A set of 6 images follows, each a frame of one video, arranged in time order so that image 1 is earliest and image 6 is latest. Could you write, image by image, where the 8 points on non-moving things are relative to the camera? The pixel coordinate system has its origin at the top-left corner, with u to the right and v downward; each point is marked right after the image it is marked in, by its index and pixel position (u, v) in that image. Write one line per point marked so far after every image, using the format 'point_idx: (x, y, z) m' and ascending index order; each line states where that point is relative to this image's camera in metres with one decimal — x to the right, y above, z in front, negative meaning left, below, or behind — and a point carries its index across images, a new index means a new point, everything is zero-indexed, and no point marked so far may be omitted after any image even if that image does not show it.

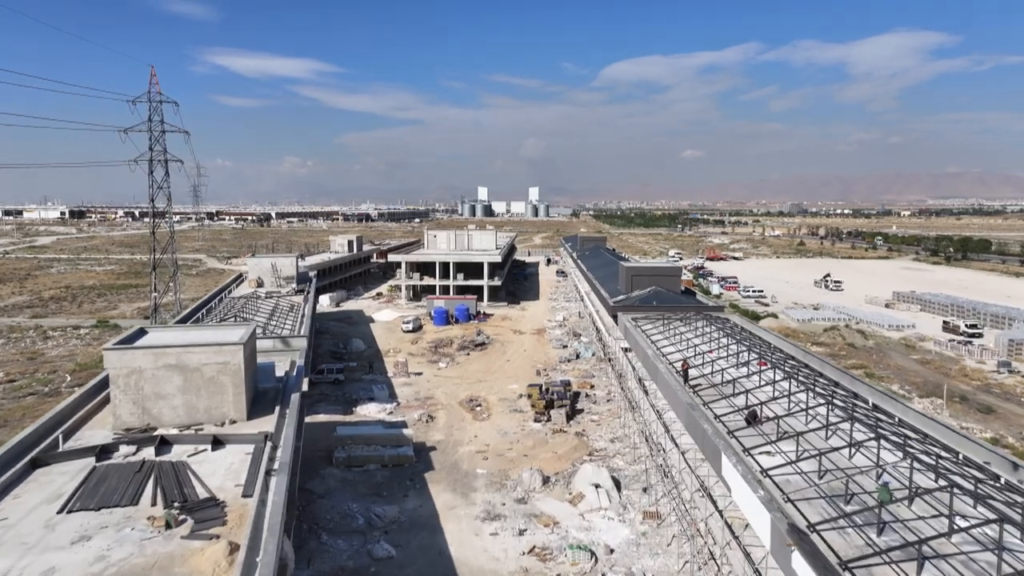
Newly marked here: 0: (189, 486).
0: (-5.4, -3.3, +9.9) m
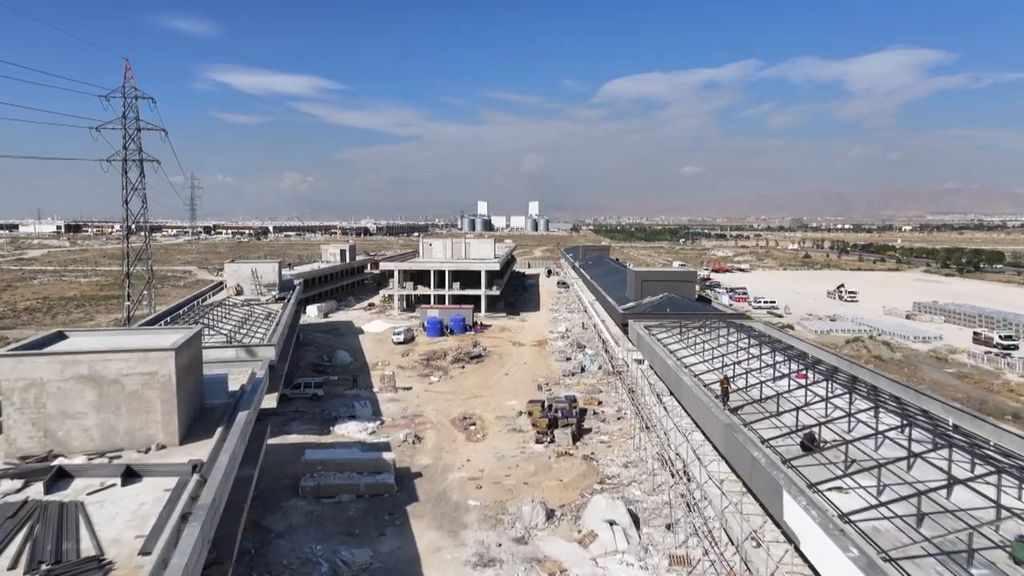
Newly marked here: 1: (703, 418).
0: (-5.5, -3.1, +7.3) m
1: (+3.9, -2.7, +12.2) m
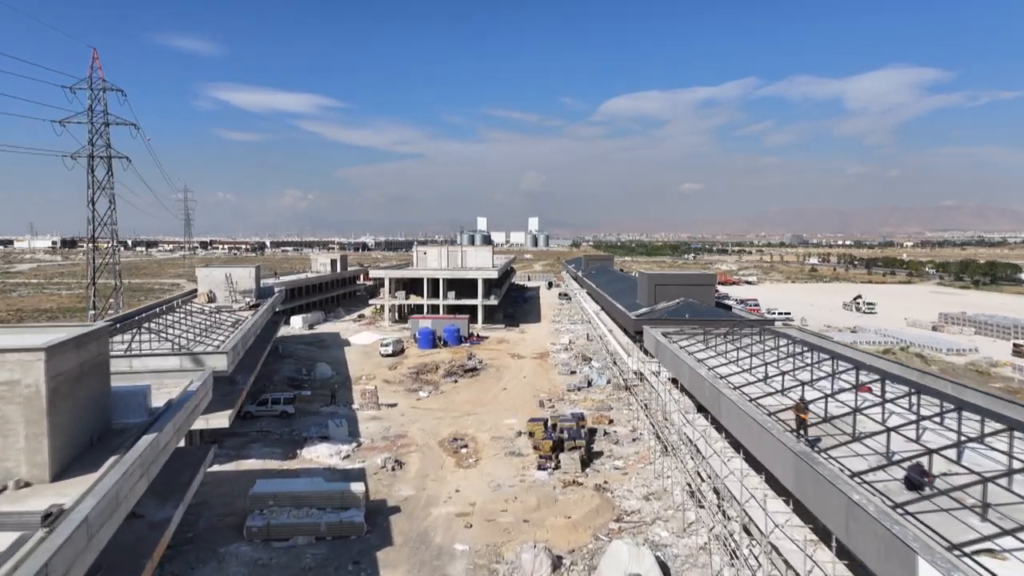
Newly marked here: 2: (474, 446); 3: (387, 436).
0: (-5.5, -2.7, +4.5) m
1: (+3.9, -2.5, +9.4) m
2: (-1.1, -4.7, +17.5) m
3: (-3.9, -4.6, +18.5) m
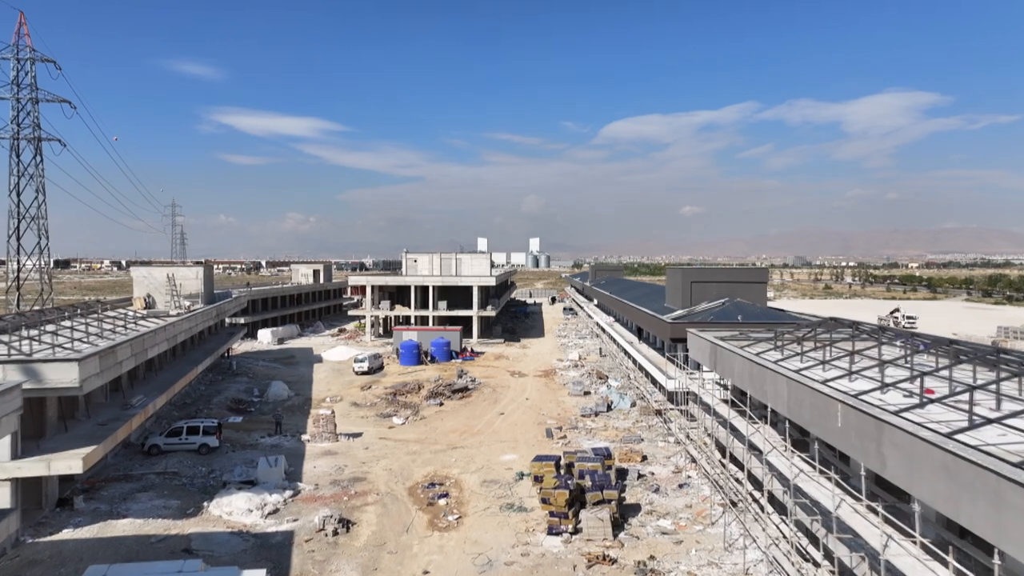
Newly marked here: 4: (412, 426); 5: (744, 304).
0: (-5.6, -1.9, -0.4) m
1: (+3.8, -1.8, +4.5) m
2: (-1.2, -4.4, +12.5) m
3: (-4.0, -4.4, +13.4) m
4: (-3.0, -4.1, +17.7) m
5: (+6.9, -0.5, +17.4) m
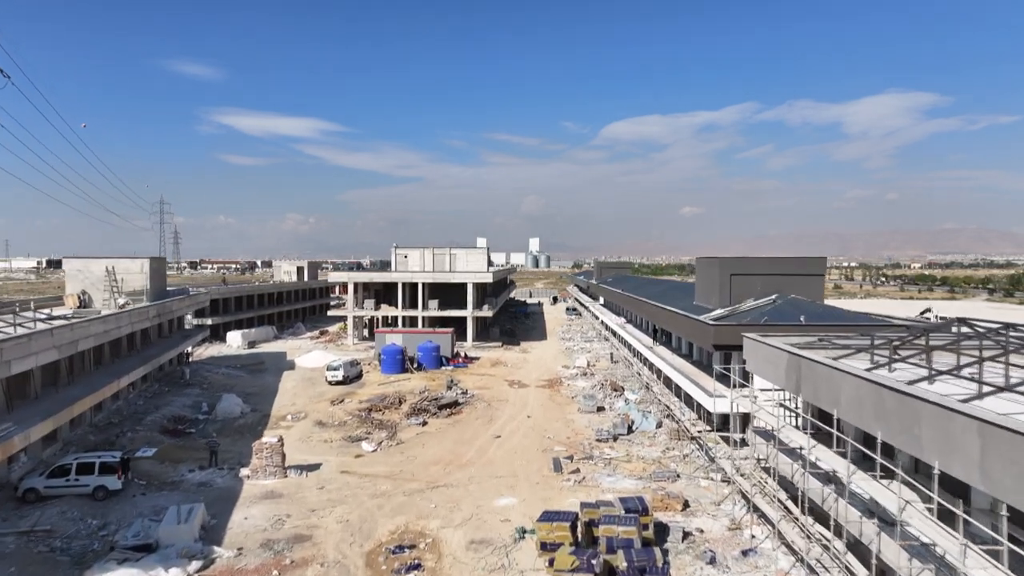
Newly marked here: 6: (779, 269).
0: (-5.6, -1.7, -4.0) m
1: (+3.8, -1.7, +0.9) m
2: (-1.2, -4.2, +8.9) m
3: (-4.0, -4.2, +9.9) m
4: (-3.0, -4.0, +14.1) m
5: (+6.8, -0.3, +13.9) m
6: (+7.0, +0.5, +15.5) m
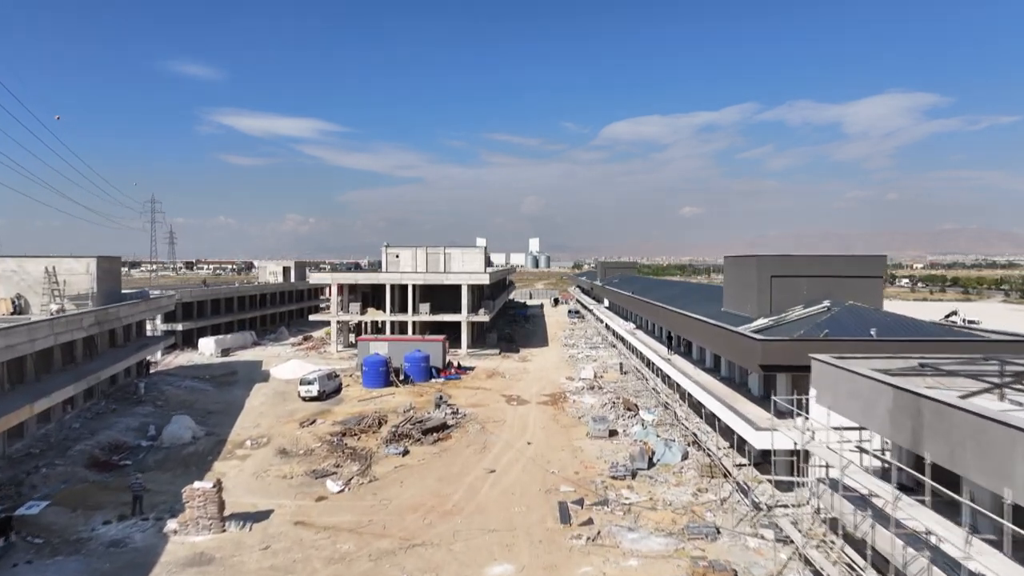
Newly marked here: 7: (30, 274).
0: (-5.7, -1.8, -6.5) m
1: (+3.8, -1.7, -1.6) m
2: (-1.3, -4.3, +6.4) m
3: (-4.1, -4.3, +7.3) m
4: (-3.1, -4.1, +11.6) m
5: (+6.8, -0.4, +11.3) m
6: (+6.9, +0.4, +12.9) m
7: (-14.5, +0.4, +17.8) m
